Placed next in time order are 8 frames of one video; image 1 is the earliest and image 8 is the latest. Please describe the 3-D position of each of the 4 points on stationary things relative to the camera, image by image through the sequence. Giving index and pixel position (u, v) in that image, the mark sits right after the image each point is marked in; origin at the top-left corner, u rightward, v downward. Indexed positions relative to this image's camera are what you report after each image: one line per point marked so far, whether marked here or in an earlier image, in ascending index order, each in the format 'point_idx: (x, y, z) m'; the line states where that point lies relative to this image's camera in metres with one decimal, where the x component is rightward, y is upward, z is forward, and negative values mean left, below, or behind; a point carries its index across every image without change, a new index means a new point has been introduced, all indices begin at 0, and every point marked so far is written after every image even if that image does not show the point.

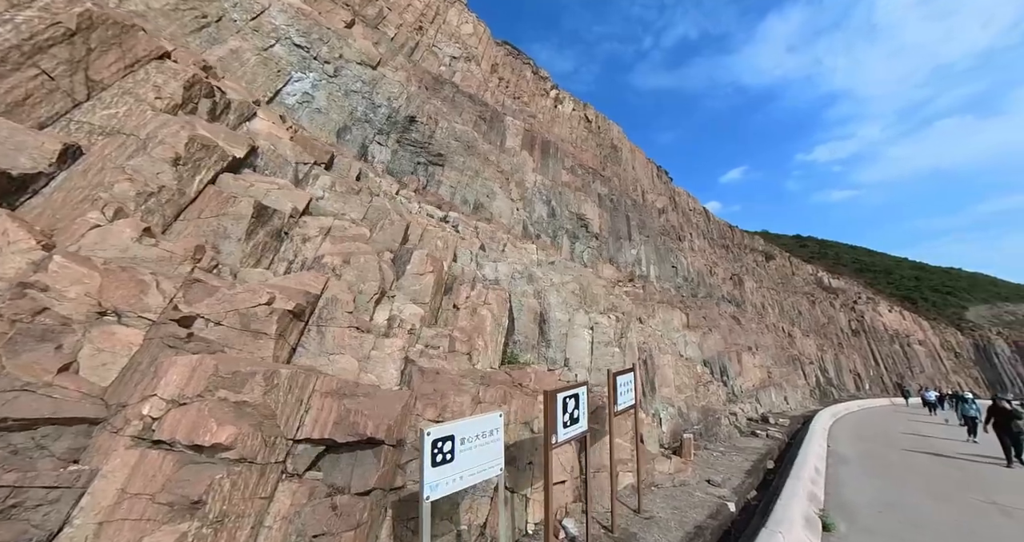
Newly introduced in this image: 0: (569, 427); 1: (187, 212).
0: (+0.8, -2.0, +4.6) m
1: (-4.5, +0.8, +5.0) m
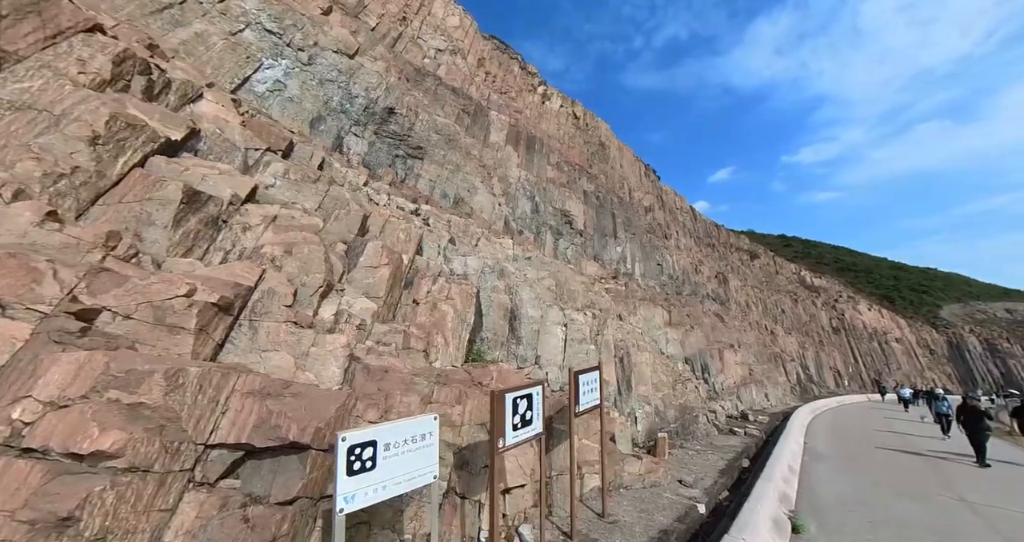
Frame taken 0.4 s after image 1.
0: (+0.1, -1.9, +4.3) m
1: (-5.1, +0.9, +4.6) m
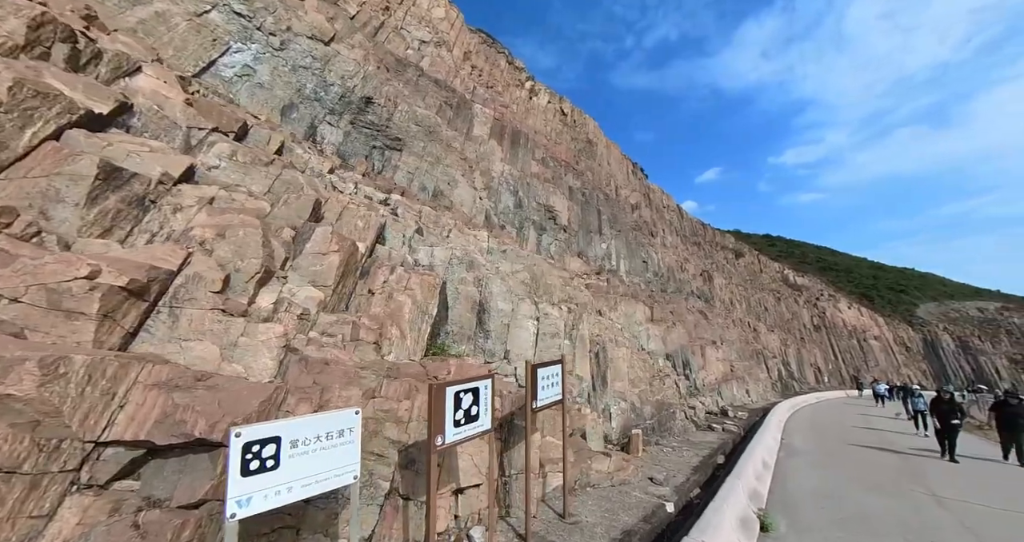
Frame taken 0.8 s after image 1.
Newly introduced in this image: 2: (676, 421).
0: (-0.5, -1.7, +4.1) m
1: (-5.7, +1.2, +4.1) m
2: (+5.5, -5.0, +12.2) m
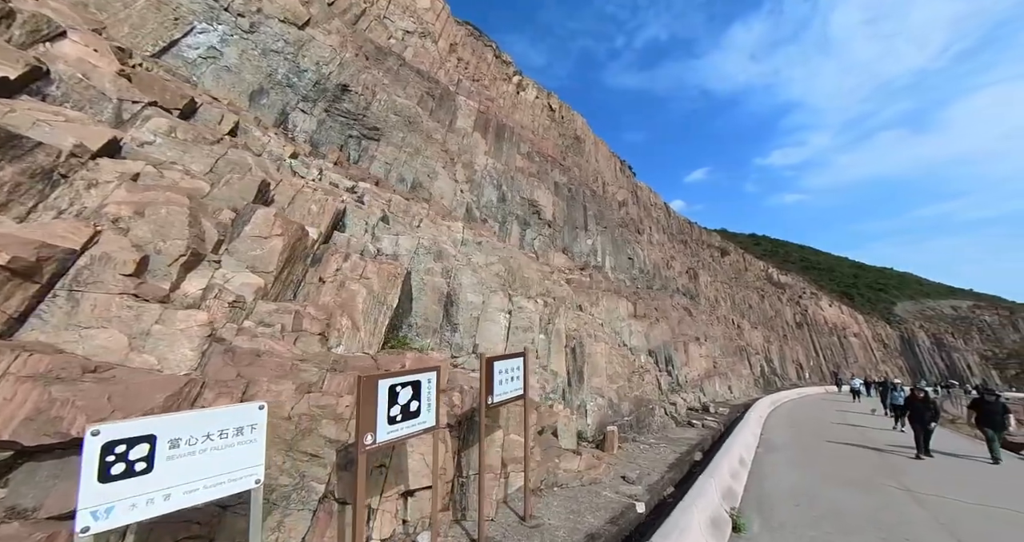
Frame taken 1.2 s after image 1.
0: (-1.1, -1.5, +3.7) m
1: (-6.3, +1.4, +3.6) m
2: (+4.7, -4.8, +12.0) m
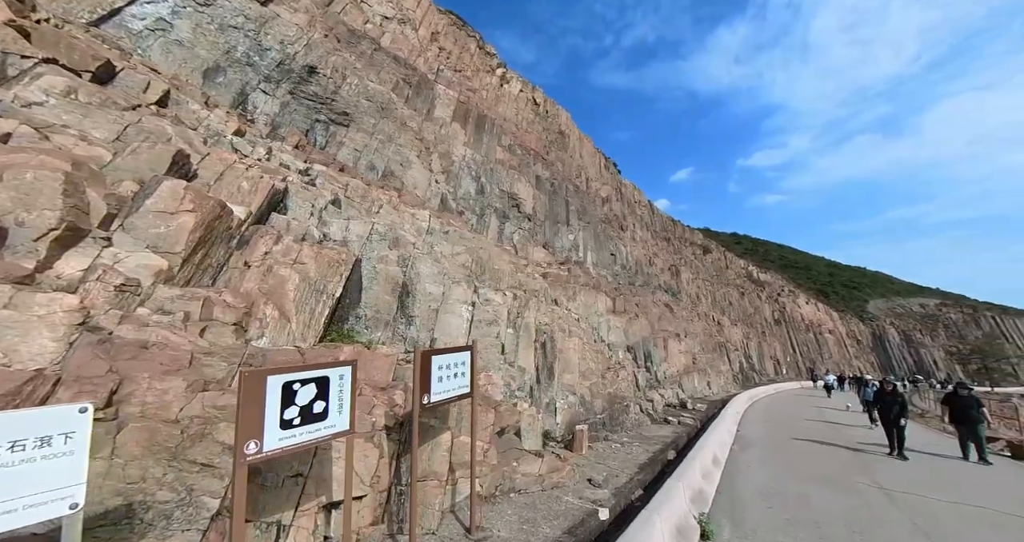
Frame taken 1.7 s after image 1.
0: (-1.8, -1.3, +3.1) m
1: (-6.9, +1.6, +2.8) m
2: (+3.7, -4.6, +11.6) m
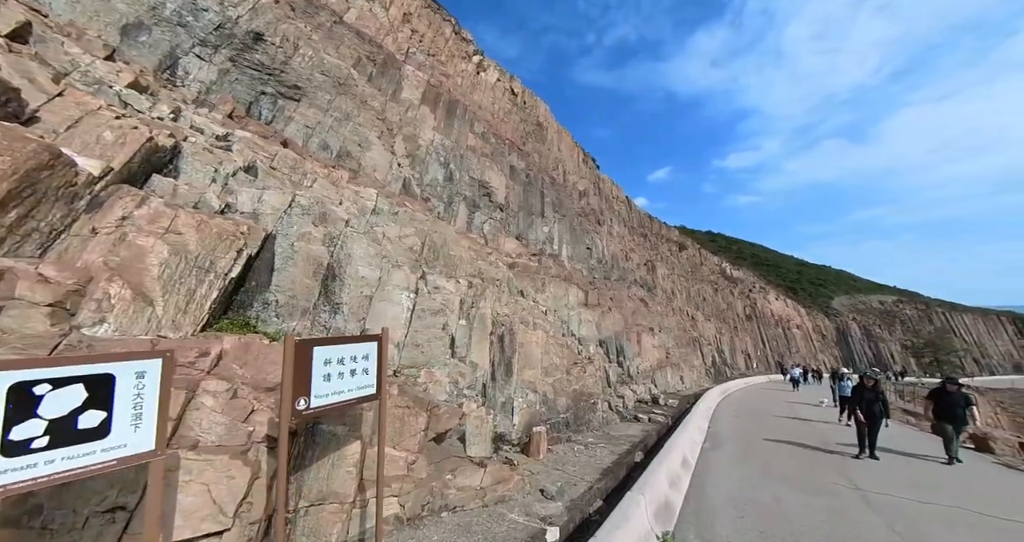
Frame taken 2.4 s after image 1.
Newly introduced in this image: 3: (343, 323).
0: (-2.5, -1.0, +2.0) m
1: (-7.6, +2.0, +1.4) m
2: (+2.5, -4.2, +10.9) m
3: (-2.9, -0.9, +6.3) m
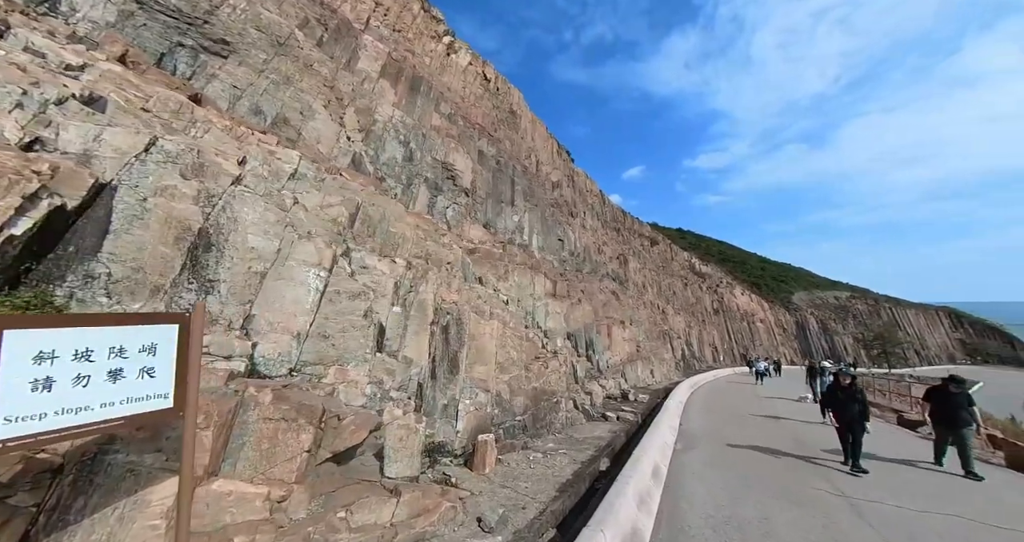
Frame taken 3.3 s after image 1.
0: (-3.2, -0.6, +0.5) m
1: (-8.2, +2.4, -0.4) m
2: (+1.2, -3.8, +9.7) m
3: (-3.8, -0.4, +4.7) m
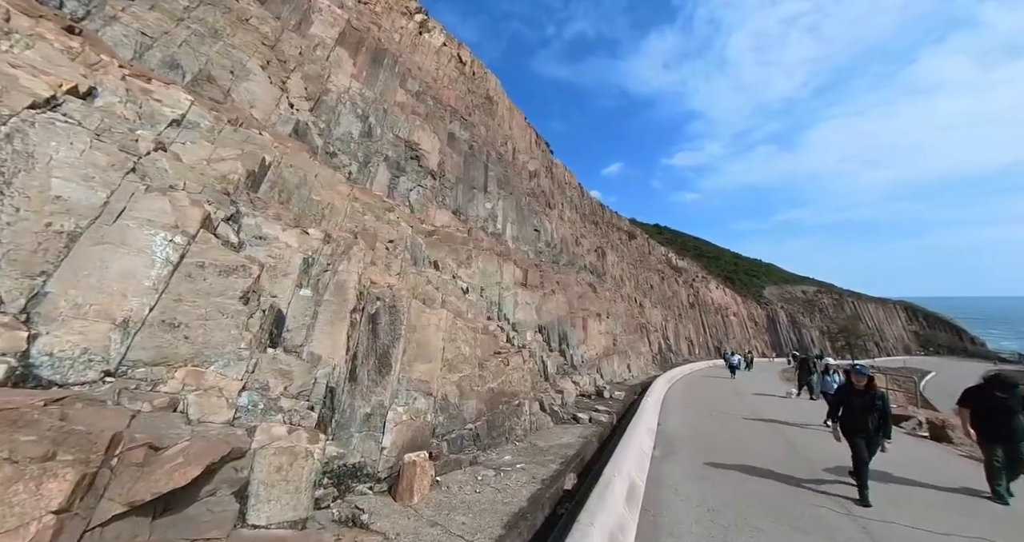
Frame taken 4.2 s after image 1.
0: (-3.7, -0.3, -1.1) m
1: (-8.6, +2.7, -2.3) m
2: (+0.2, -3.3, +8.4) m
3: (-4.6, -0.1, +3.1) m
